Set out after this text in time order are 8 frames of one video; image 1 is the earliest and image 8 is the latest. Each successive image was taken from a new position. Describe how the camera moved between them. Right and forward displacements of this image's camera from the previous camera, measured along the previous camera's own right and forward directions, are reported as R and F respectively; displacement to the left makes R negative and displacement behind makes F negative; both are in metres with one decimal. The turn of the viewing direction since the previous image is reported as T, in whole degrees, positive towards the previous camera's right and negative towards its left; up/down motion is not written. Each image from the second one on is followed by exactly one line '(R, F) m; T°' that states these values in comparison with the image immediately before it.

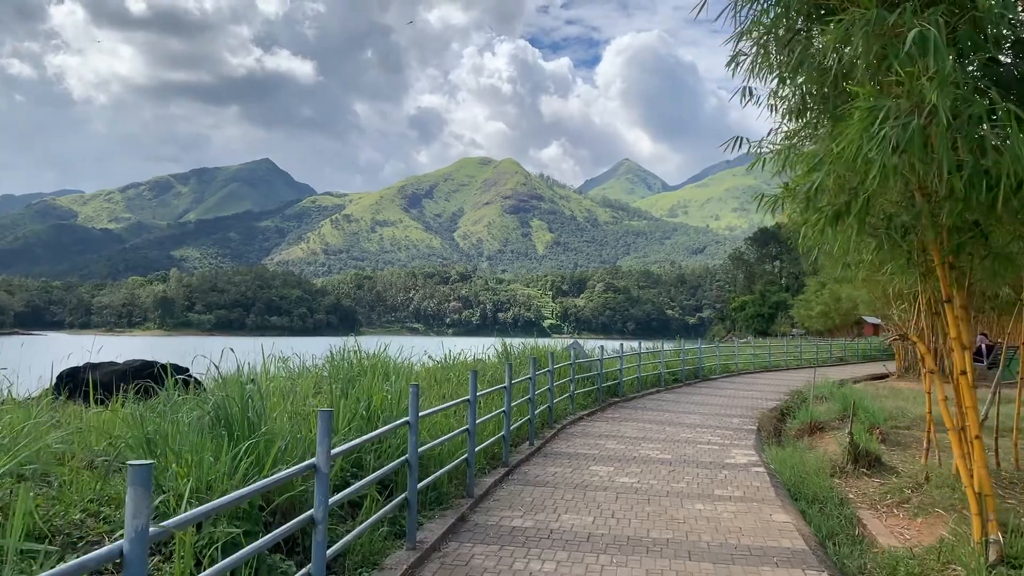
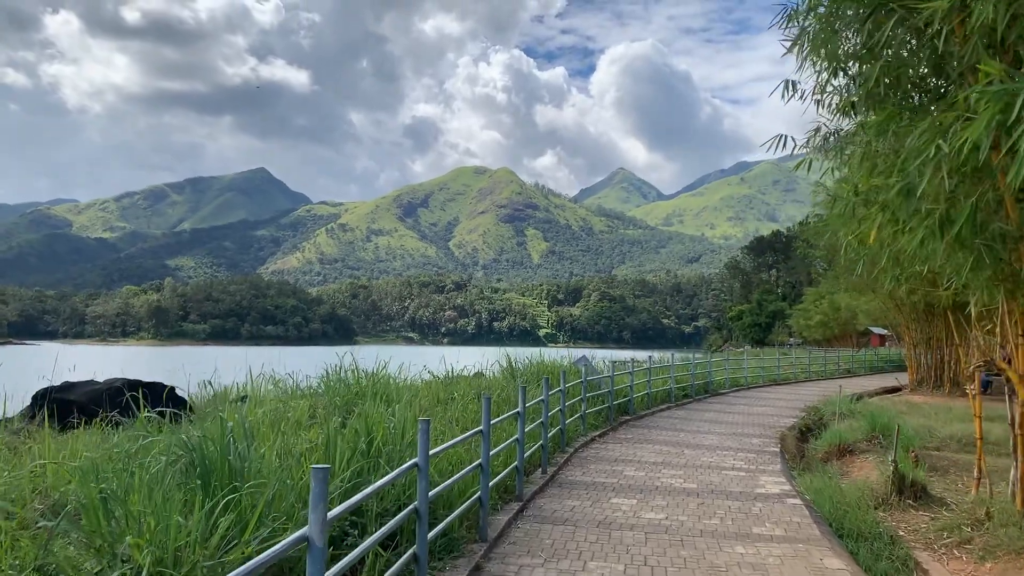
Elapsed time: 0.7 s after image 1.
(-0.2, +0.7) m; 0°
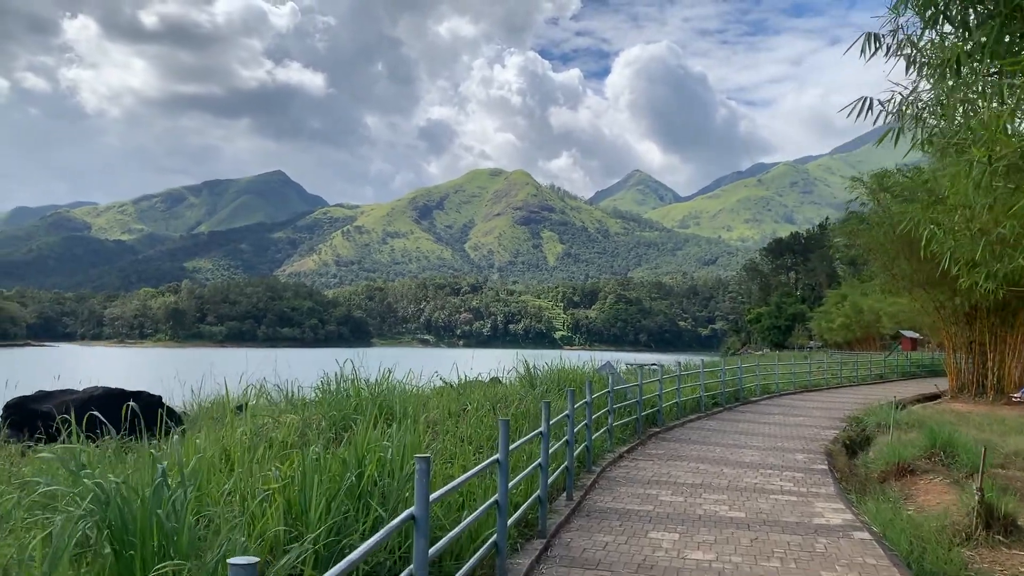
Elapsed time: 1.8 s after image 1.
(0.0, +1.0) m; -1°
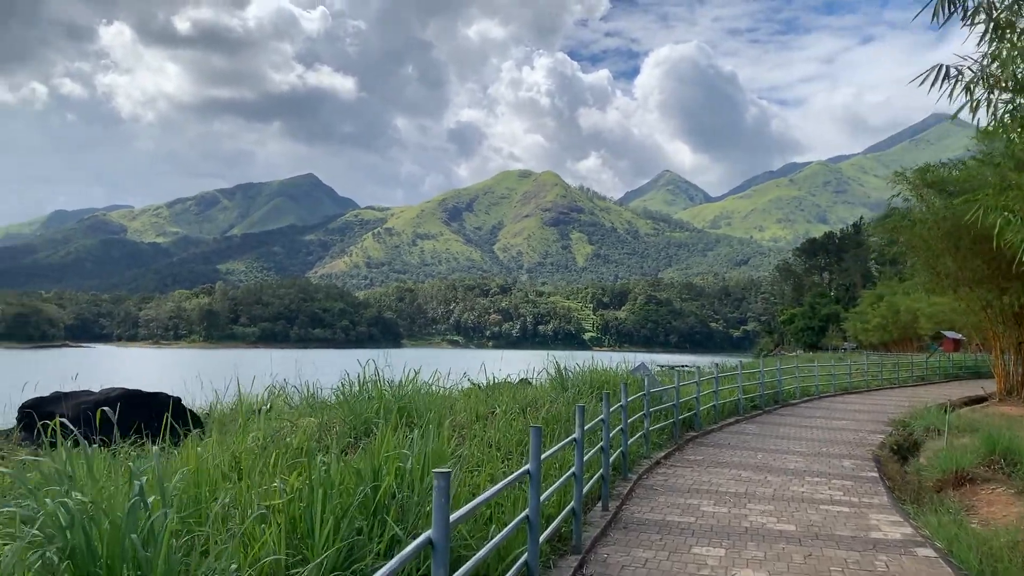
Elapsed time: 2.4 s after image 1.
(0.0, +0.4) m; -2°
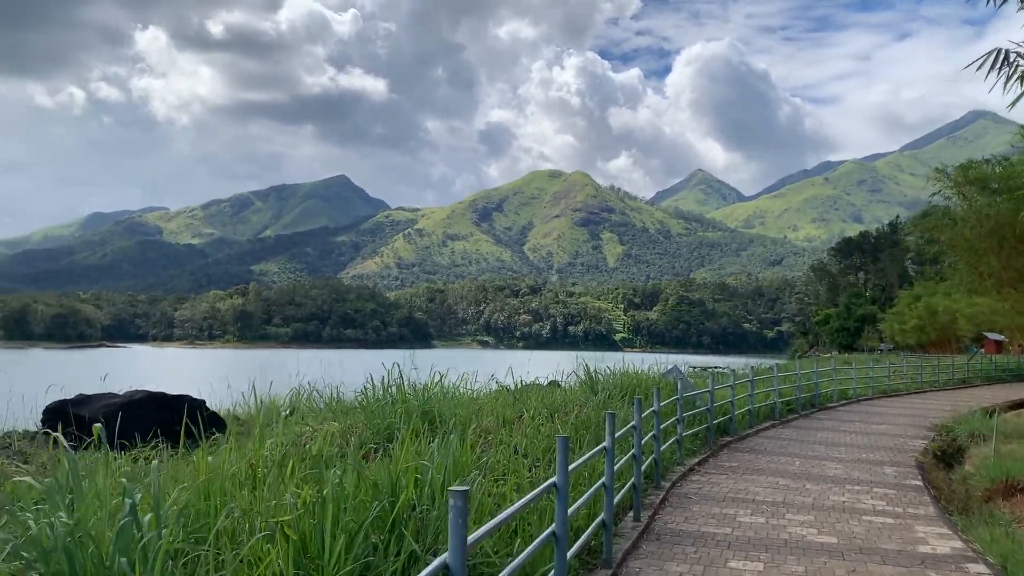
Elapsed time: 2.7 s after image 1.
(0.0, +0.2) m; -2°
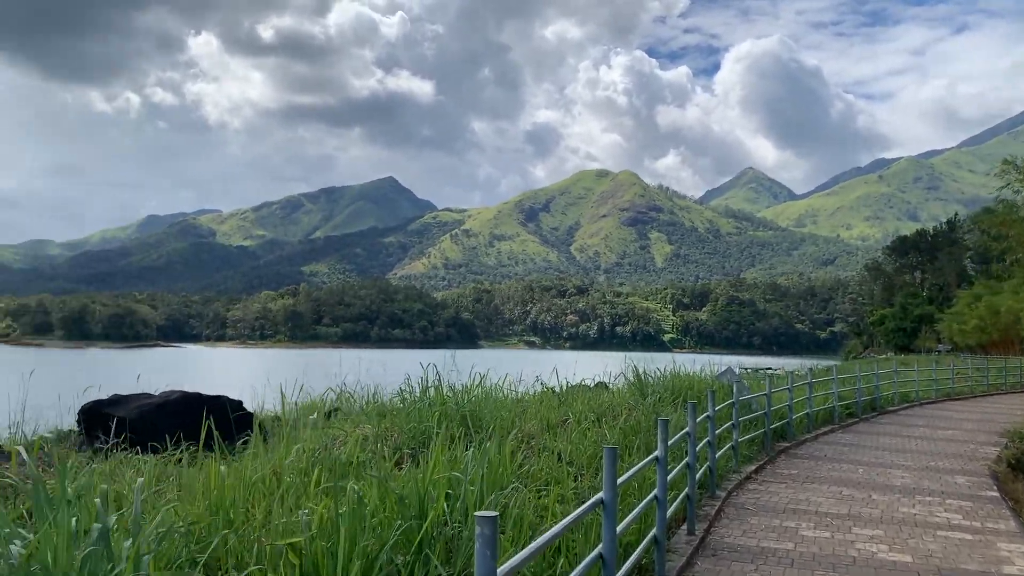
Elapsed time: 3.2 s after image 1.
(0.0, +0.4) m; -3°
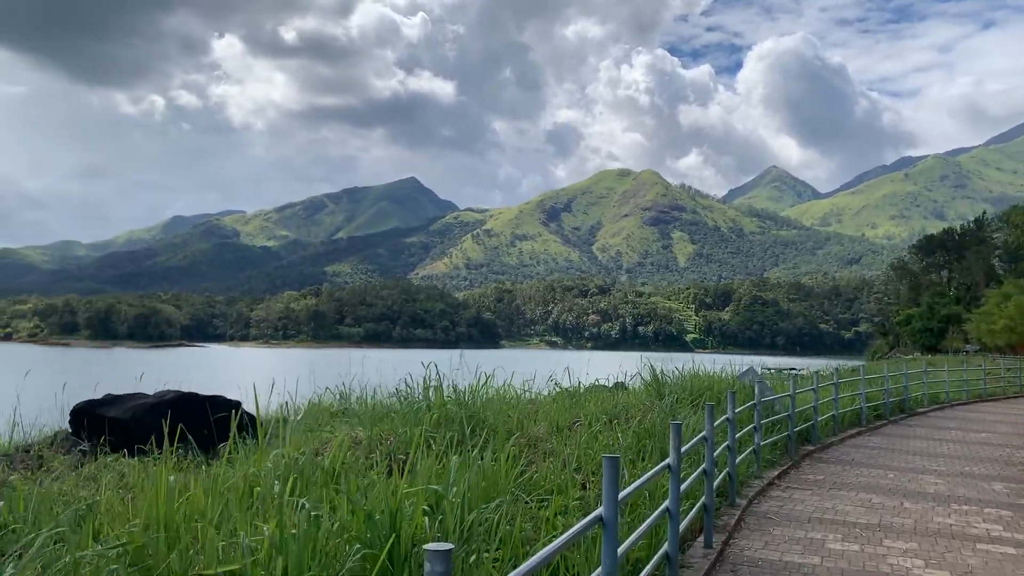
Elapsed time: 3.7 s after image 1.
(+0.1, +0.3) m; -2°
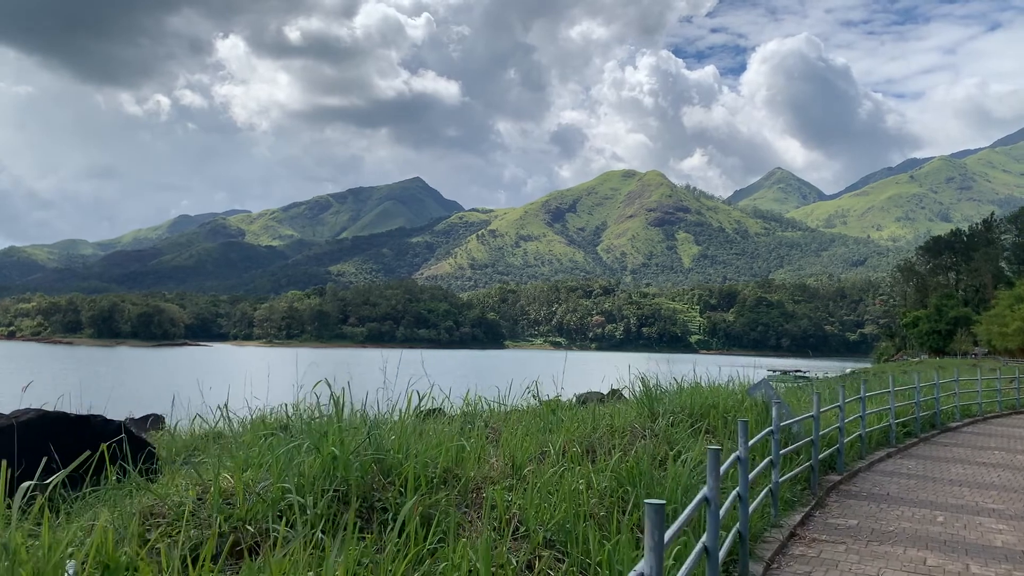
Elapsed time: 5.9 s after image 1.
(-0.1, +0.6) m; 0°
